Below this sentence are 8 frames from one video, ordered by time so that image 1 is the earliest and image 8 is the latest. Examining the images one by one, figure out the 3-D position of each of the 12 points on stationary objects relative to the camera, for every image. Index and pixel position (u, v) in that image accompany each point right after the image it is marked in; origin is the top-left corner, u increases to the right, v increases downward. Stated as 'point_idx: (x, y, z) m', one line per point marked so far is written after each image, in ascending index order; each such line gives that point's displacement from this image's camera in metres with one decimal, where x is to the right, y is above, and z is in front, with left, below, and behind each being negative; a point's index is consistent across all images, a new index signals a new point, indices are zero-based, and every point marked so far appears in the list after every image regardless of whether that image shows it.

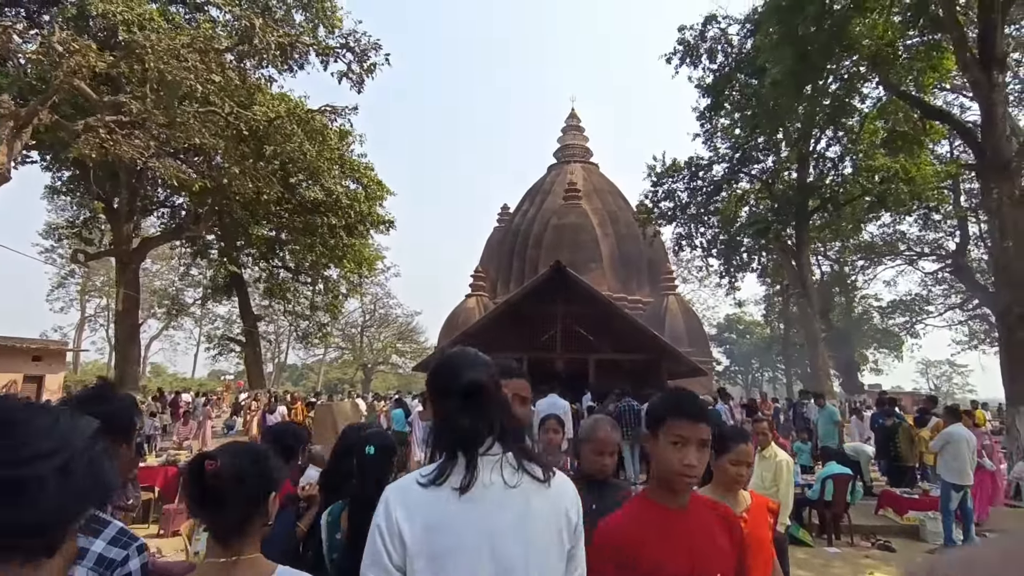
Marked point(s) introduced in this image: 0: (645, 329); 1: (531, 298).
0: (+3.1, -0.9, +13.8) m
1: (+0.4, -0.2, +14.6) m
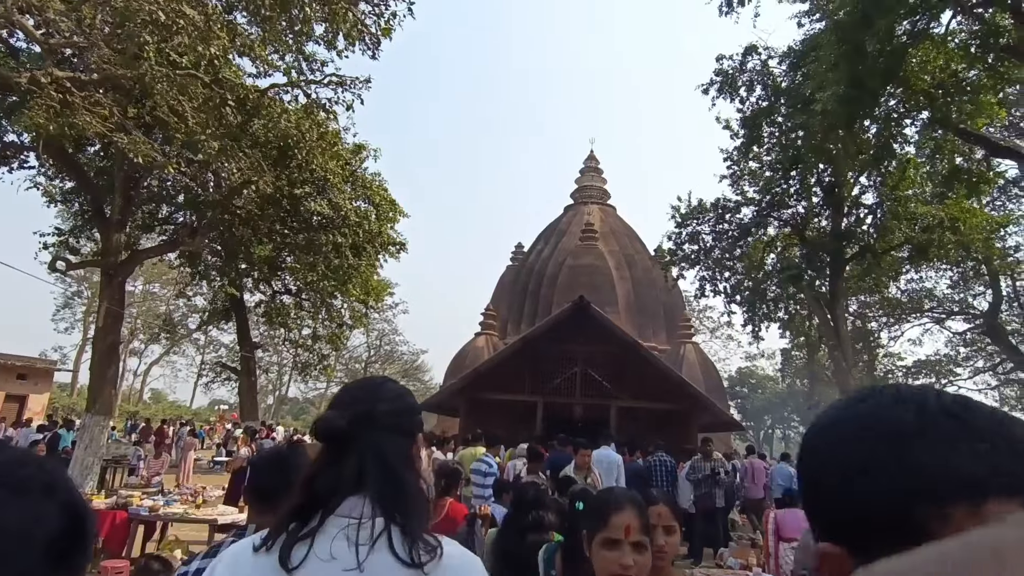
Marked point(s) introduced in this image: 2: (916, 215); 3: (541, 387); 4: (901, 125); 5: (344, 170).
0: (+3.4, -1.8, +12.5) m
1: (+0.8, -1.1, +13.4) m
2: (+11.8, +2.1, +17.6) m
3: (+0.6, -2.2, +13.5) m
4: (+8.2, +3.4, +12.7) m
5: (-3.9, +2.7, +13.9) m
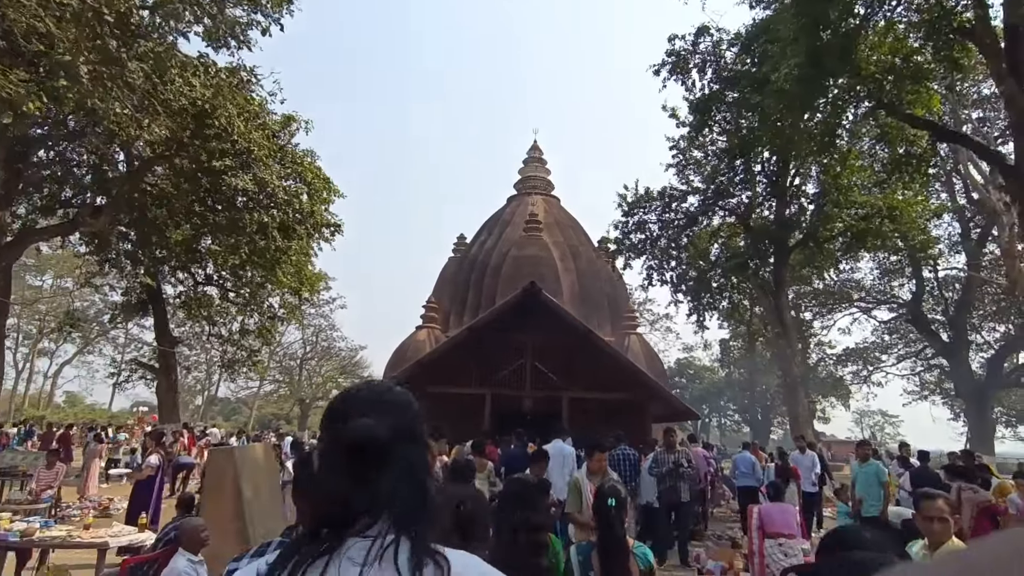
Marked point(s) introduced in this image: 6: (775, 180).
0: (+2.3, -1.5, +12.0) m
1: (-0.3, -0.8, +12.7) m
2: (+10.2, +2.4, +17.9) m
3: (-0.5, -1.9, +12.8) m
4: (+7.0, +3.7, +12.6) m
5: (-5.0, +3.0, +12.7) m
6: (+8.5, +3.5, +19.5) m
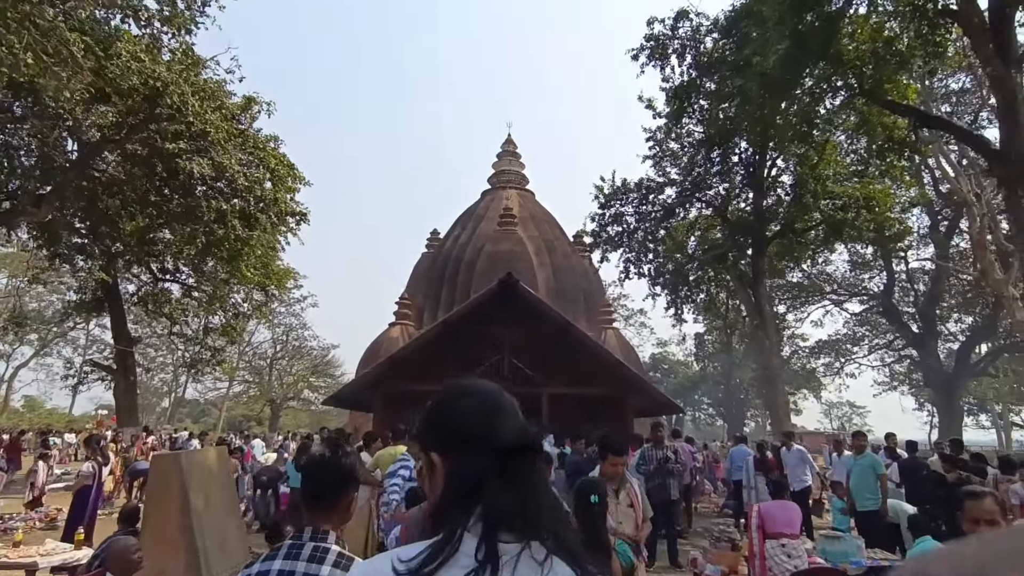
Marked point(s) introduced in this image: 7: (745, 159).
0: (+1.9, -1.3, +11.7) m
1: (-0.8, -0.6, +12.2) m
2: (+9.5, +2.7, +17.8) m
3: (-1.0, -1.8, +12.3) m
4: (+6.5, +4.0, +12.4) m
5: (-5.5, +3.1, +12.0) m
6: (+7.7, +3.8, +19.4) m
7: (+7.4, +4.1, +19.3) m
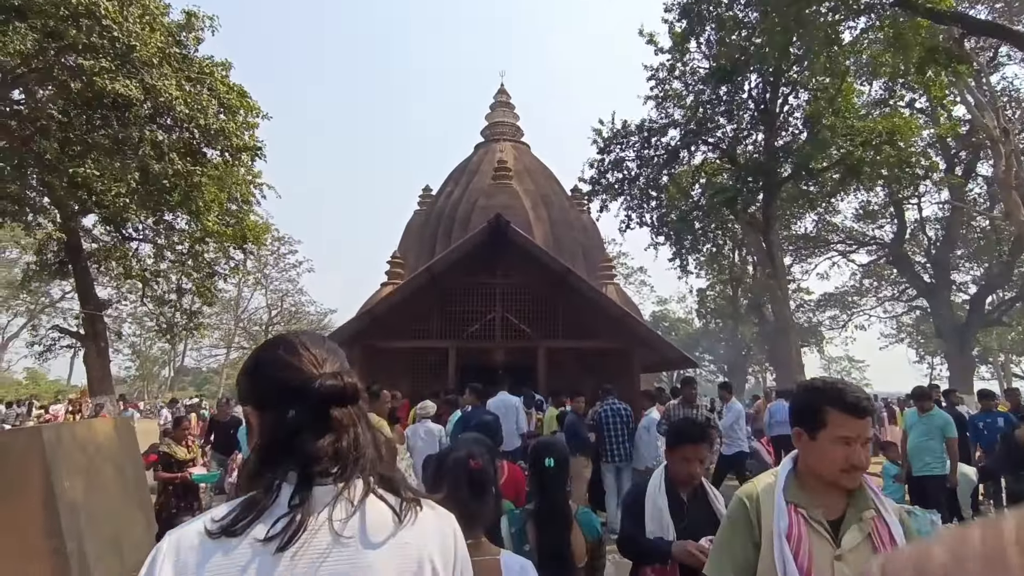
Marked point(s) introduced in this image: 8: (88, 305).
0: (+1.8, -0.3, +10.5) m
1: (-1.0, +0.4, +10.9) m
2: (+9.2, +4.2, +16.4) m
3: (-1.1, -0.8, +11.1) m
4: (+6.3, +5.1, +10.9) m
5: (-5.8, +4.0, +10.5) m
6: (+7.5, +5.4, +17.9) m
7: (+7.2, +5.7, +17.8) m
8: (-11.8, -0.5, +16.8) m
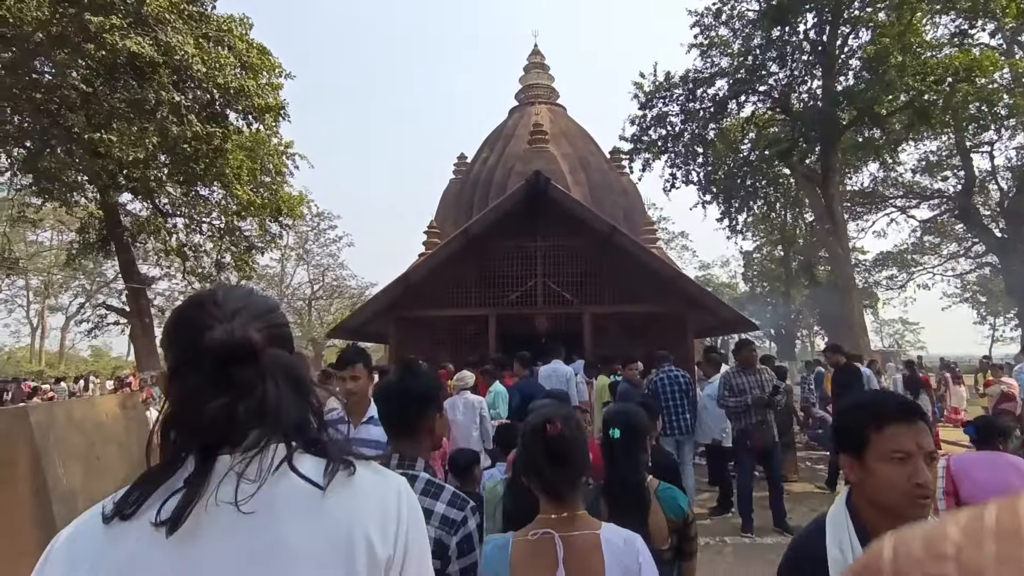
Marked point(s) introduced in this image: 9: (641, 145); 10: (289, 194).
0: (+2.5, +0.3, +9.7) m
1: (-0.3, +1.0, +10.3) m
2: (+10.2, +5.4, +14.9) m
3: (-0.4, -0.2, +10.6) m
4: (+6.8, +5.9, +9.6) m
5: (-5.2, +4.4, +10.0) m
6: (+8.5, +6.5, +16.5) m
7: (+8.1, +6.9, +16.4) m
8: (-10.7, +0.2, +16.9) m
9: (+4.3, +4.7, +19.8) m
10: (-5.8, +2.5, +15.7) m
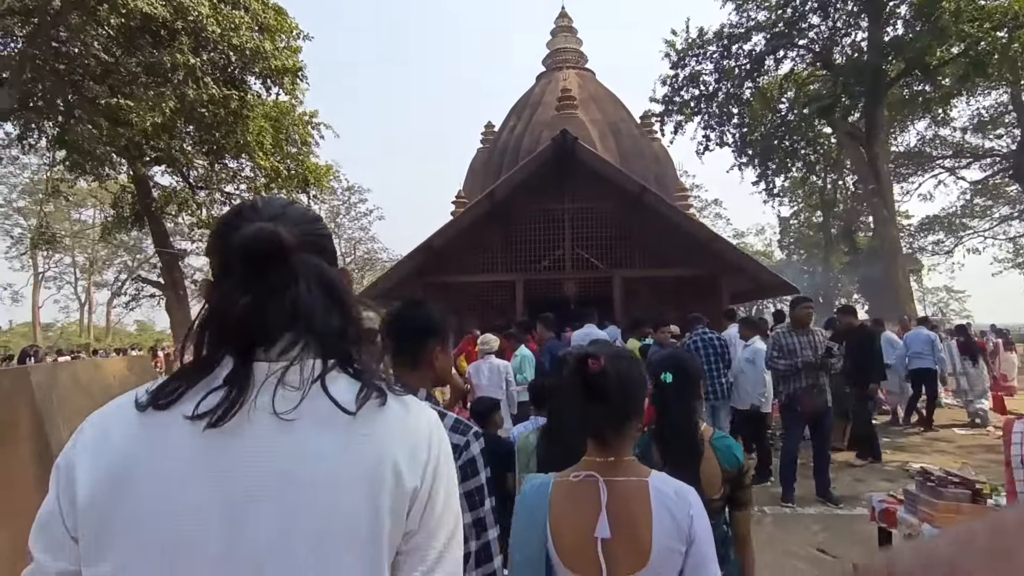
0: (+2.9, +0.9, +9.3) m
1: (+0.2, +1.6, +10.0) m
2: (+10.8, +6.3, +13.9) m
3: (+0.1, +0.4, +10.3) m
4: (+7.2, +6.5, +8.7) m
5: (-4.8, +5.0, +9.8) m
6: (+9.1, +7.5, +15.4) m
7: (+8.8, +7.8, +15.4) m
8: (-9.9, +0.9, +17.2) m
9: (+5.1, +5.7, +19.1) m
10: (-5.1, +3.3, +15.6) m
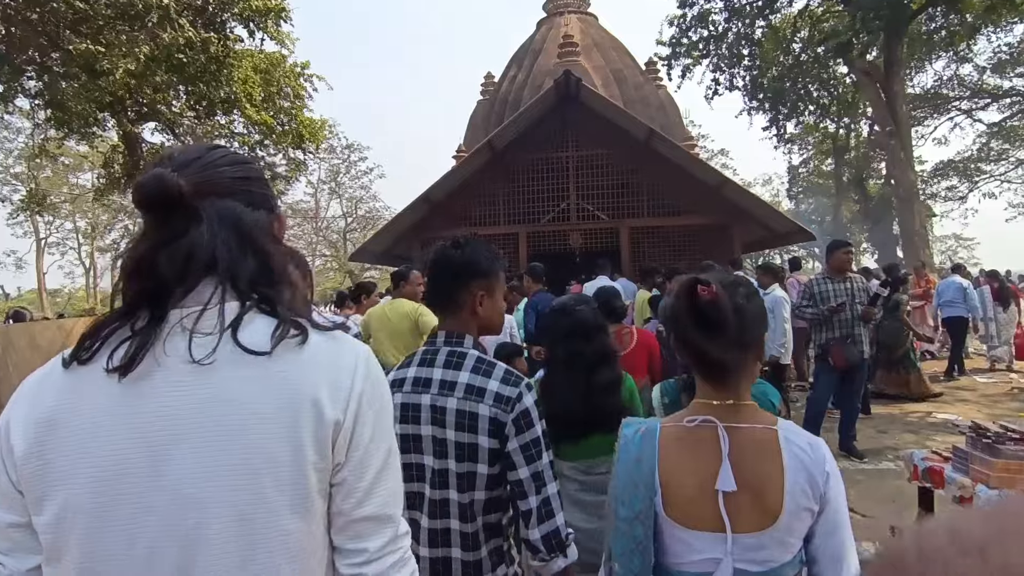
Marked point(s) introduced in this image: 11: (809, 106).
0: (+2.9, +1.7, +8.9) m
1: (+0.2, +2.3, +9.5) m
2: (+10.7, +7.5, +13.0) m
3: (+0.1, +1.2, +9.9) m
4: (+7.1, +7.3, +7.8) m
5: (-4.8, +5.6, +9.1) m
6: (+9.1, +8.8, +14.5) m
7: (+8.7, +9.1, +14.4) m
8: (-9.8, +2.0, +16.8) m
9: (+5.1, +7.2, +18.2) m
10: (-5.1, +4.3, +15.0) m
11: (+9.1, +5.6, +18.4) m
